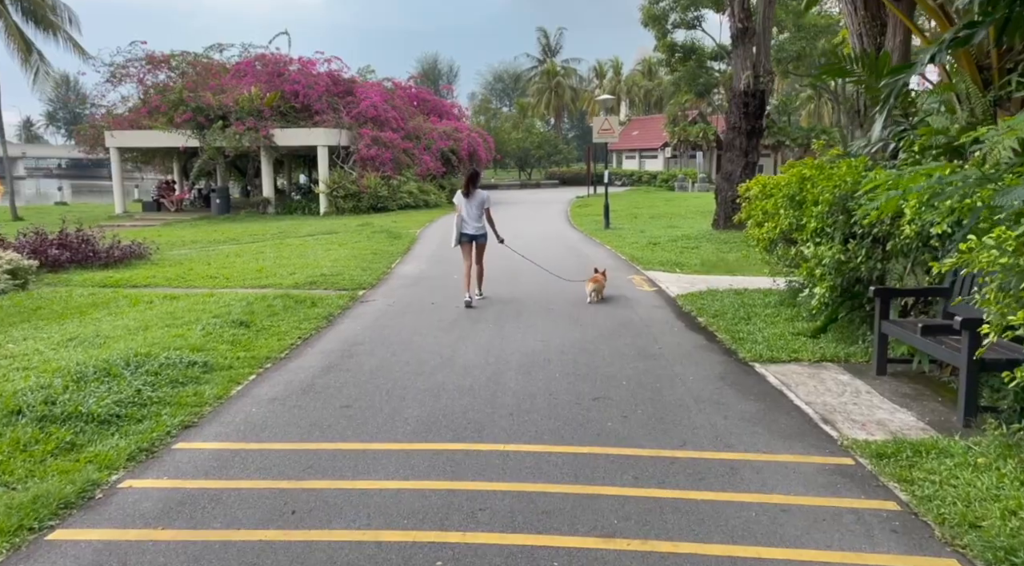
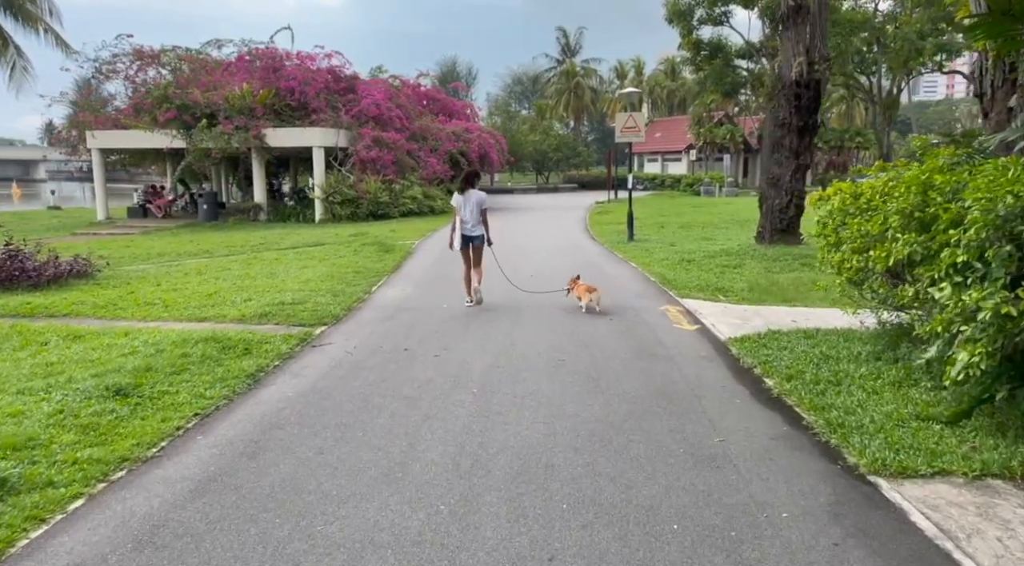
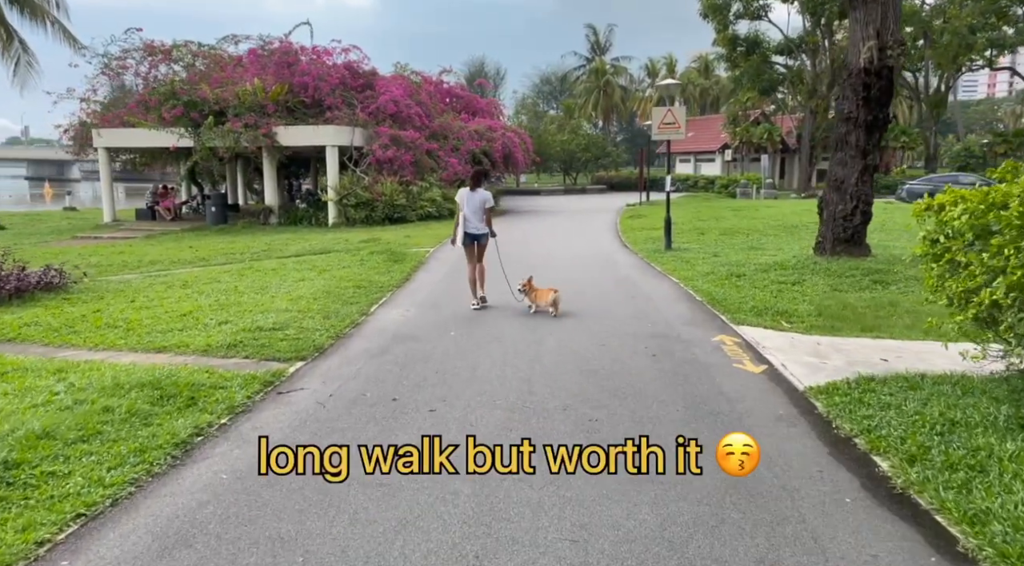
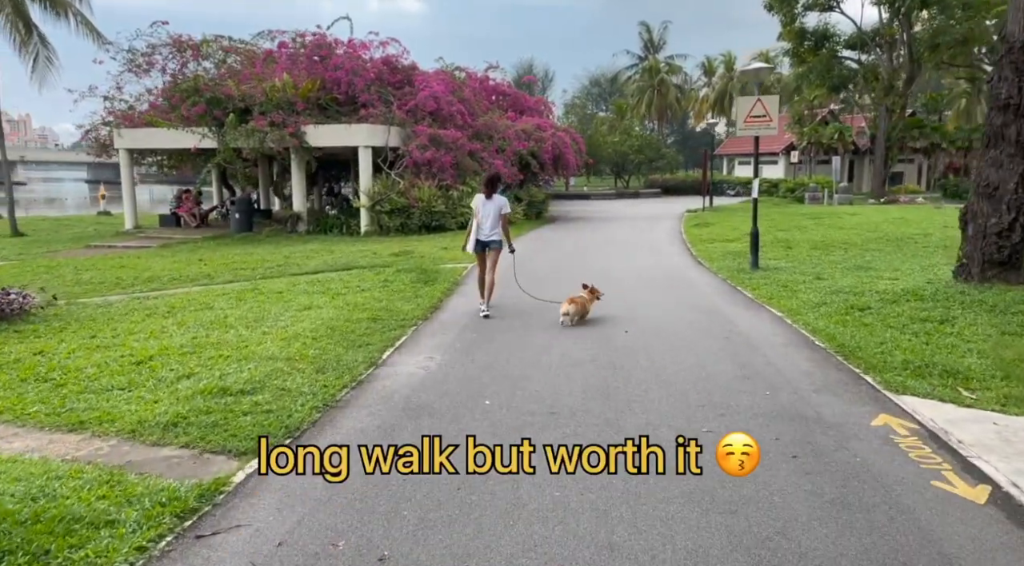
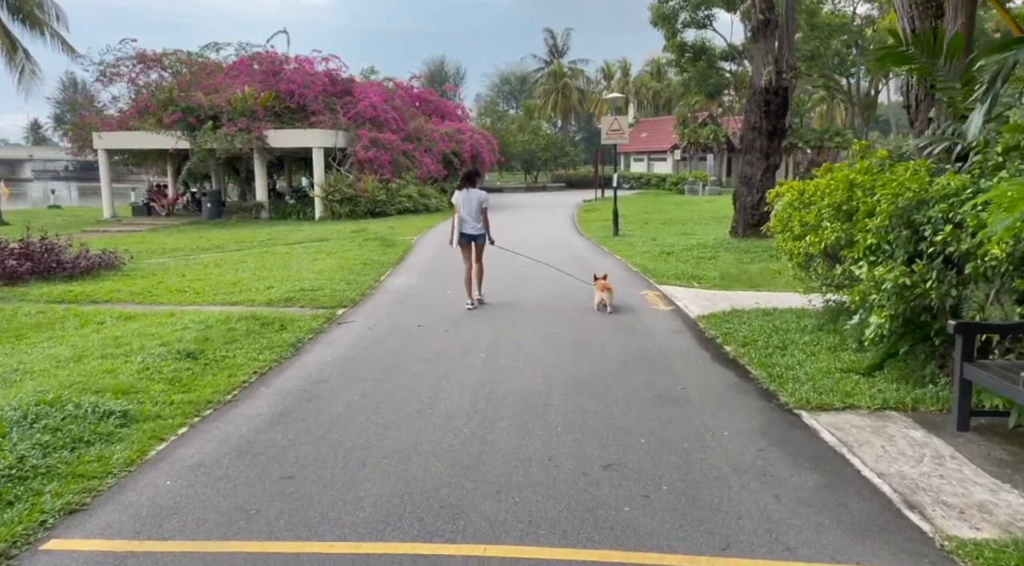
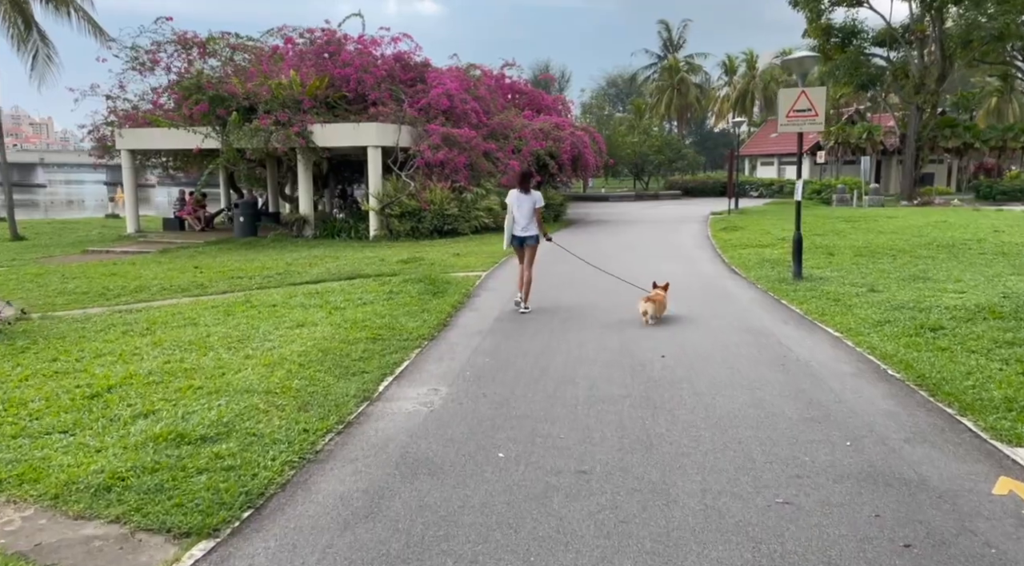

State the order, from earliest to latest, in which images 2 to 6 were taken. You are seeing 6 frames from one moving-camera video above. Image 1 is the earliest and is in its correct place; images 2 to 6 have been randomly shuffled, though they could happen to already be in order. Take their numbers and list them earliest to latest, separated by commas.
5, 2, 3, 4, 6
